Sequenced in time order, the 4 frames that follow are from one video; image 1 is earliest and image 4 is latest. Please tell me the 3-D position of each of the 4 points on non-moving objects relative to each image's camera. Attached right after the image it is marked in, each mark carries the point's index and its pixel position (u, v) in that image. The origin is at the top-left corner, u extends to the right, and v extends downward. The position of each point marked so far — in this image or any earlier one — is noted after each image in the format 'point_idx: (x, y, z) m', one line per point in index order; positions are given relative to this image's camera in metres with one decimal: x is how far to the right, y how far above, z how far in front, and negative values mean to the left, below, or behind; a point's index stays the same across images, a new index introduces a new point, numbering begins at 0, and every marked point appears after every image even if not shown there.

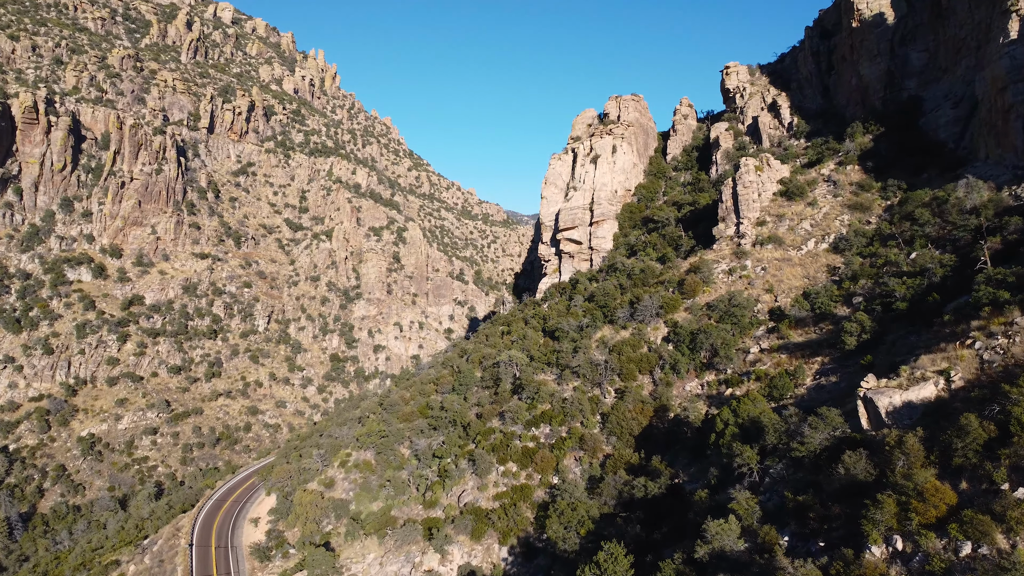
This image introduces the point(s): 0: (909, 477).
0: (+8.9, -4.2, +10.0) m
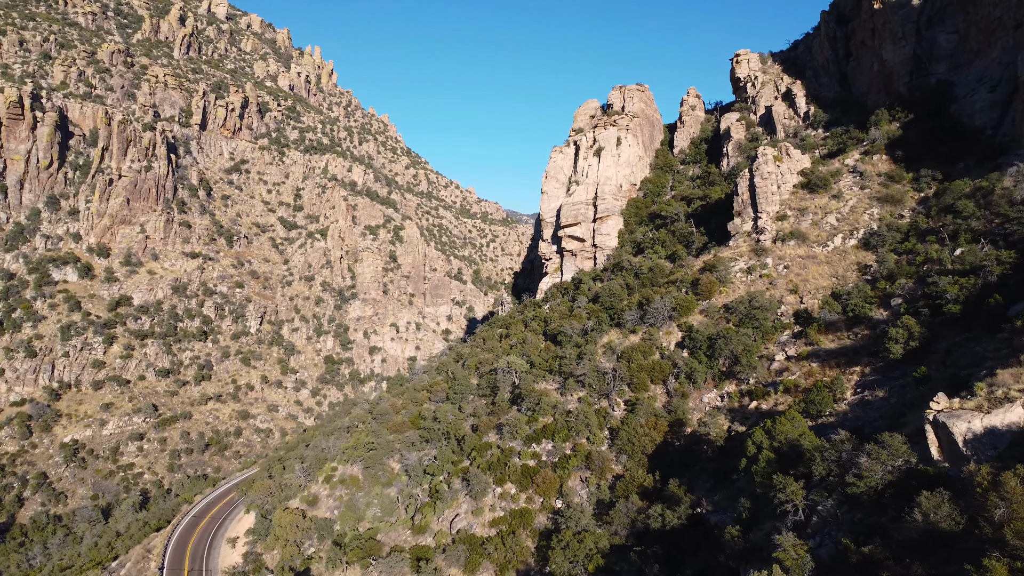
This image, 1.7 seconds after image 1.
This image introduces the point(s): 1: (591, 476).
0: (+8.8, -4.3, +7.8) m
1: (+3.4, -8.0, +19.0) m
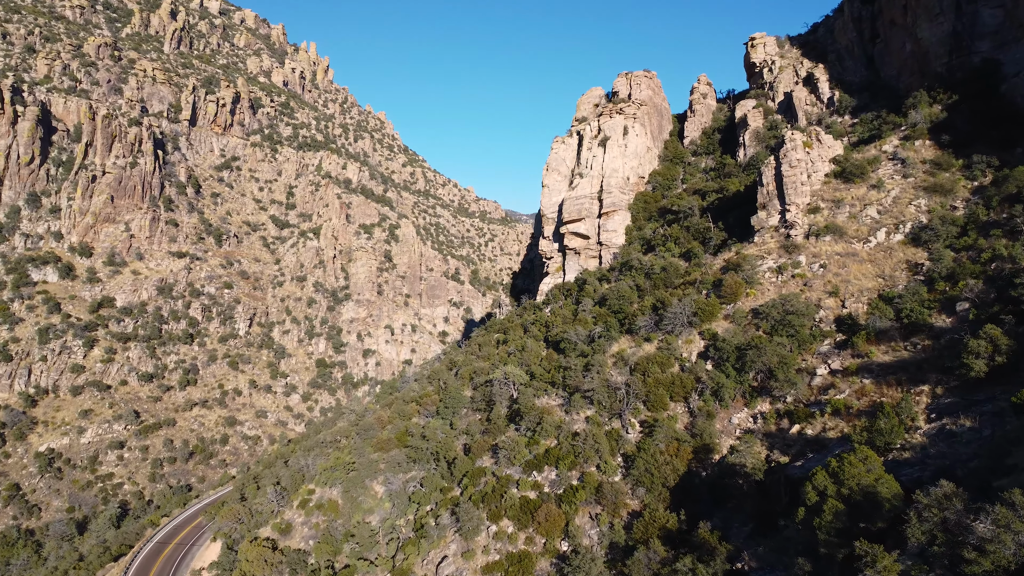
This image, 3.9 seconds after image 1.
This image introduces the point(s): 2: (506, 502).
0: (+8.7, -4.3, +4.9) m
1: (+3.3, -8.1, +16.2) m
2: (-0.2, -8.5, +17.9) m
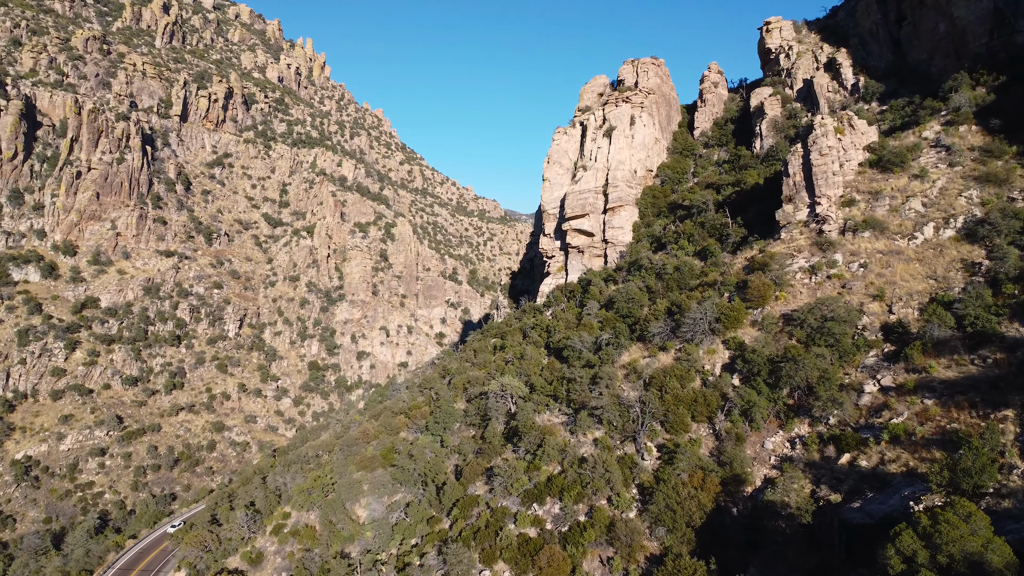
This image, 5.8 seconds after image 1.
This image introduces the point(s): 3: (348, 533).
0: (+8.6, -4.4, +2.5) m
1: (+3.2, -8.2, +13.7) m
2: (-0.4, -8.6, +15.5) m
3: (-7.0, -10.4, +18.8) m
